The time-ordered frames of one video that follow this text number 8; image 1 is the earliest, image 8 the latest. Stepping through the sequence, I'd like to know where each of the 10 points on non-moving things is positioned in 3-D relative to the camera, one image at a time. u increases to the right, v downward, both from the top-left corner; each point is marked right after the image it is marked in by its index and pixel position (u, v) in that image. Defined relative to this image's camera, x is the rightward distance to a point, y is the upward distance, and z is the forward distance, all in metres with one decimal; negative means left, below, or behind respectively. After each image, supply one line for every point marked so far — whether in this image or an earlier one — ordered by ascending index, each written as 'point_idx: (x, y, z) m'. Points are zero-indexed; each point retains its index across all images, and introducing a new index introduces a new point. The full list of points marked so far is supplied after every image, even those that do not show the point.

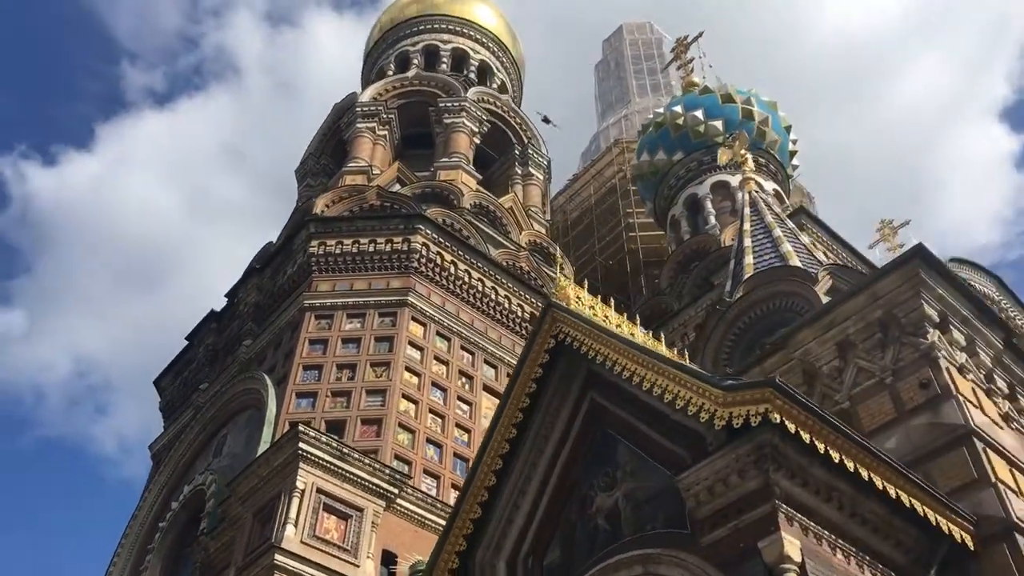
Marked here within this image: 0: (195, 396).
0: (-5.1, -1.8, +16.2) m
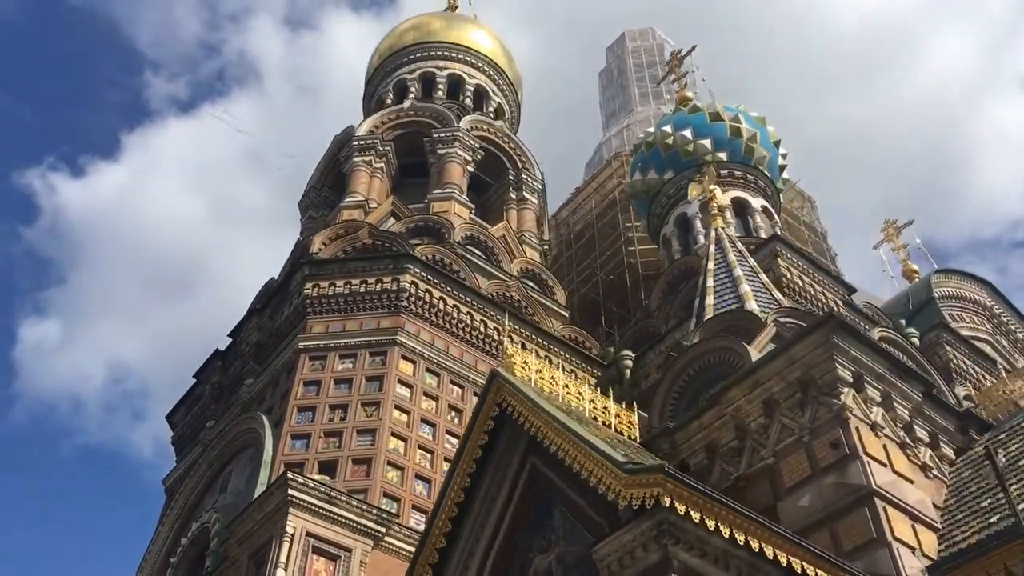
0: (-5.2, -2.5, +16.9) m
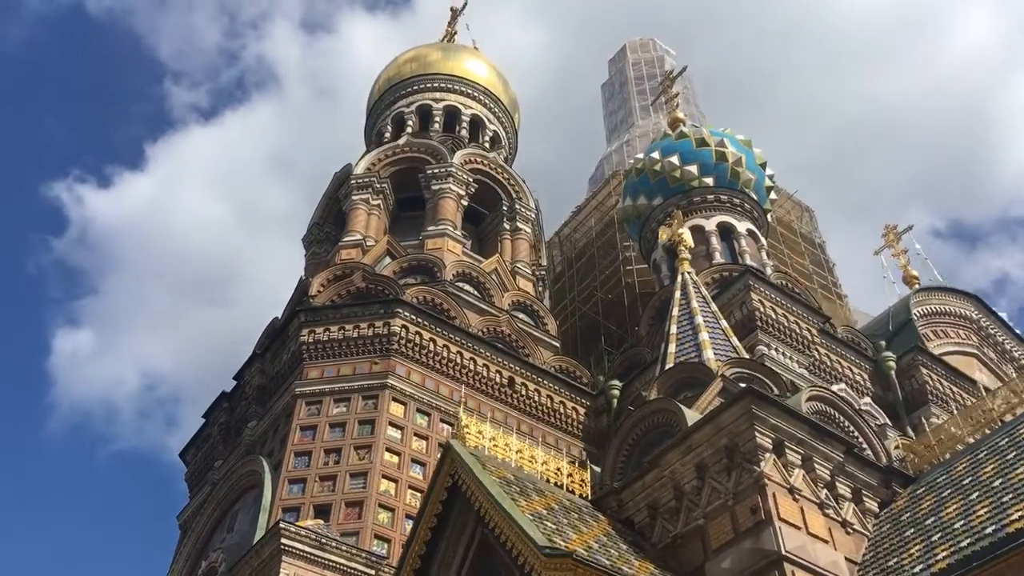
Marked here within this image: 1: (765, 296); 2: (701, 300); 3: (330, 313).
0: (-5.3, -3.3, +17.8) m
1: (+4.2, -0.1, +16.6) m
2: (+2.5, -0.1, +13.2) m
3: (-3.1, -0.4, +16.8) m
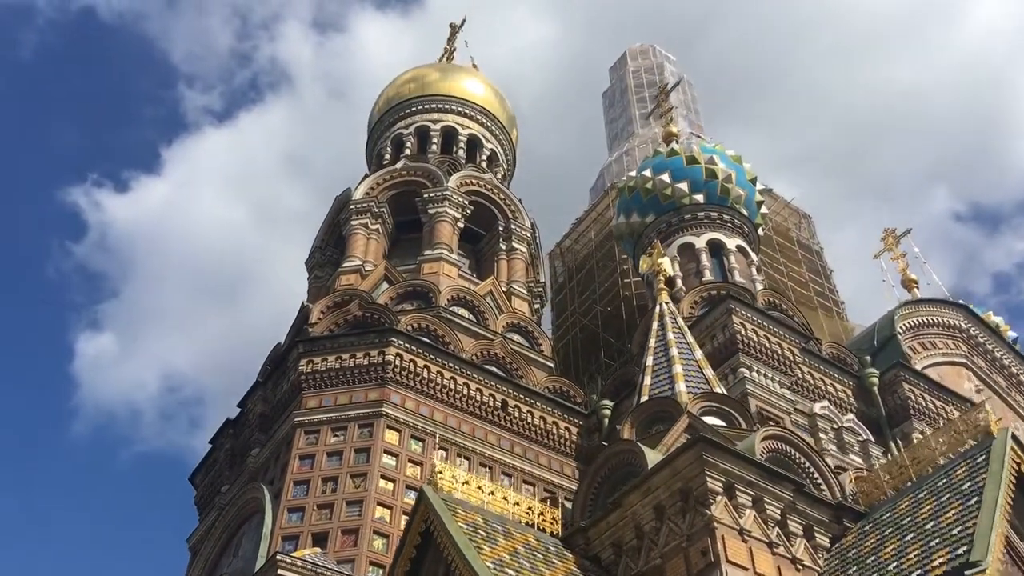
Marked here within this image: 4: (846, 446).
0: (-5.4, -3.9, +18.5) m
1: (+4.0, -0.5, +17.1) m
2: (+2.3, -0.6, +13.7) m
3: (-3.2, -1.0, +17.4) m
4: (+5.6, -2.6, +16.7) m
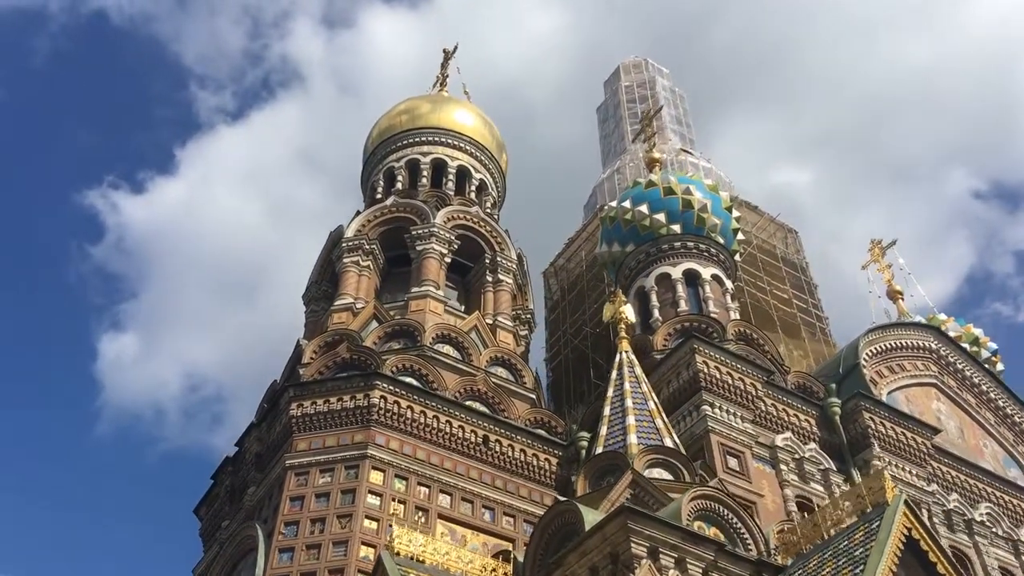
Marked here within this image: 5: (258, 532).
0: (-5.7, -4.8, +19.7) m
1: (+3.6, -1.2, +18.0) m
2: (+1.8, -1.4, +14.7) m
3: (-3.6, -1.8, +18.5) m
4: (+5.2, -3.3, +17.7) m
5: (-4.3, -4.2, +17.1) m
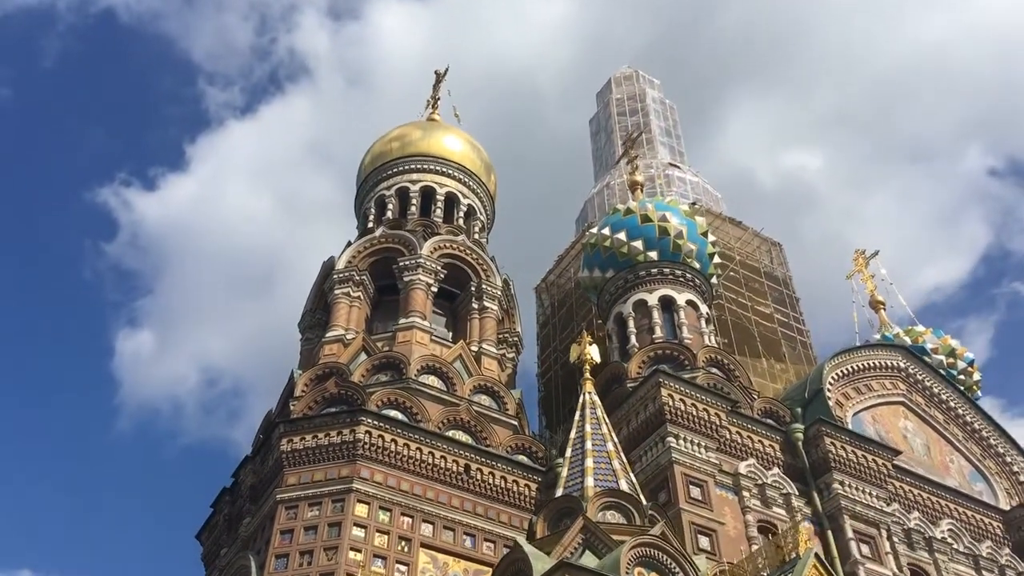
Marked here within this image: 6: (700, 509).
0: (-6.1, -5.6, +20.8) m
1: (+3.1, -1.9, +19.0) m
2: (+1.3, -2.1, +15.7) m
3: (-4.1, -2.6, +19.6) m
4: (+4.8, -4.0, +18.7) m
5: (-4.7, -5.0, +18.2) m
6: (+3.3, -3.9, +17.5) m
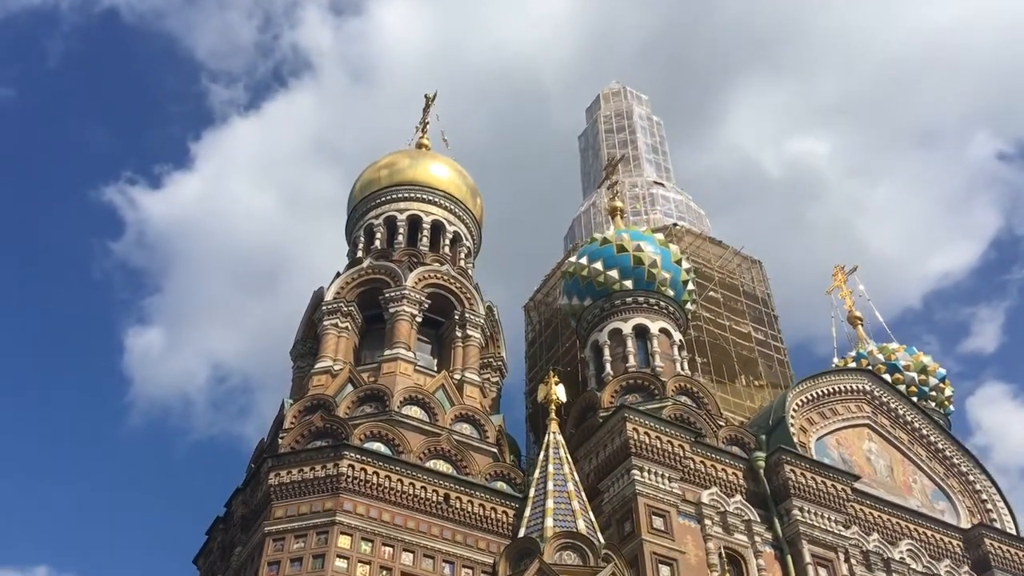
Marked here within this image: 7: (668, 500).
0: (-6.6, -6.5, +22.0) m
1: (+2.6, -2.7, +20.0) m
2: (+0.8, -2.9, +16.8) m
3: (-4.6, -3.5, +20.7) m
4: (+4.3, -4.7, +19.7) m
5: (-5.2, -5.9, +19.3) m
6: (+2.8, -4.6, +18.5) m
7: (+3.0, -4.1, +19.2) m
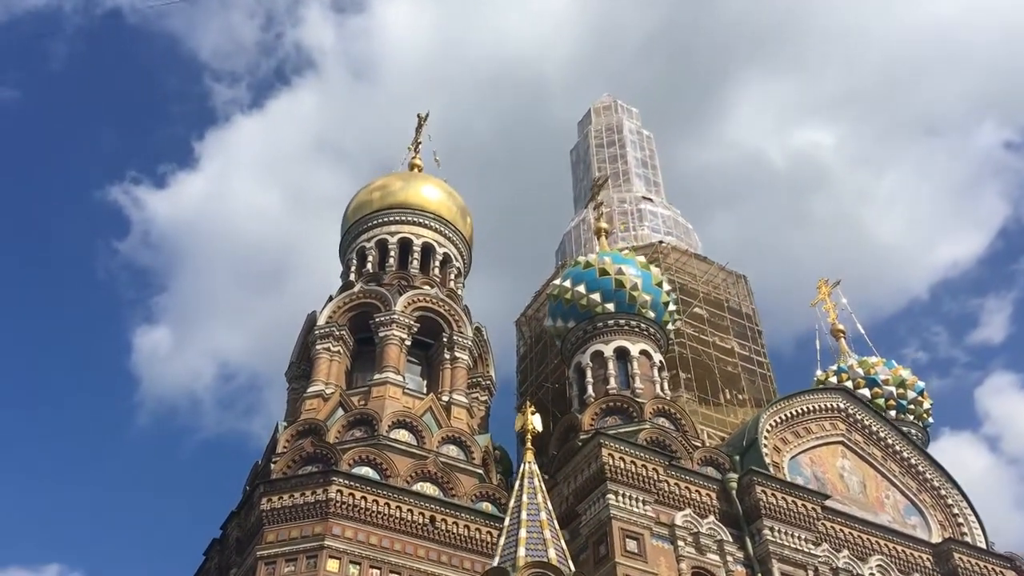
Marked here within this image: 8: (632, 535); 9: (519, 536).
0: (-6.9, -7.2, +22.9) m
1: (+2.2, -3.3, +20.9) m
2: (+0.3, -3.6, +17.6) m
3: (-5.0, -4.2, +21.6) m
4: (+3.9, -5.3, +20.5) m
5: (-5.6, -6.6, +20.2) m
6: (+2.4, -5.3, +19.4) m
7: (+2.6, -4.7, +20.1) m
8: (+2.4, -4.9, +19.8) m
9: (+0.1, -4.1, +16.7) m
